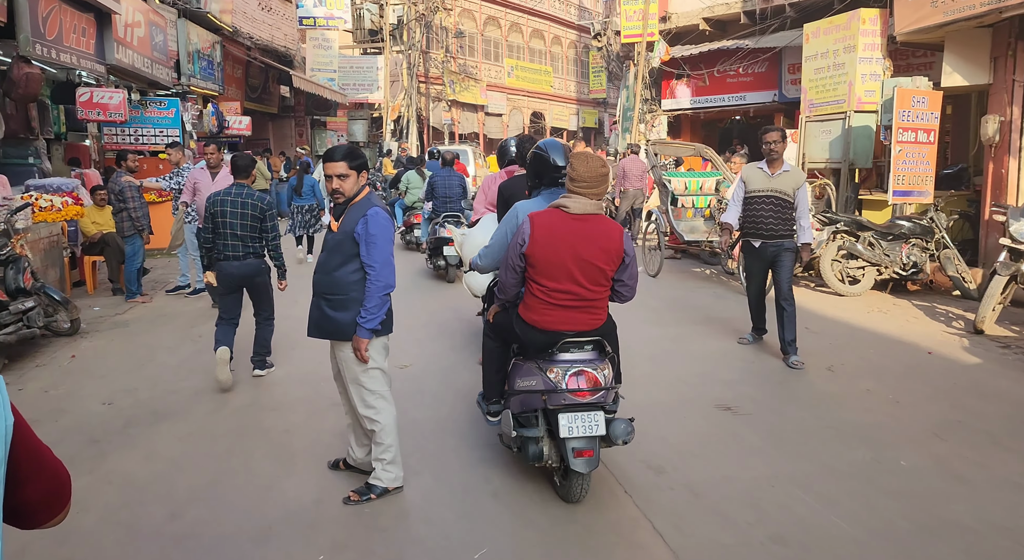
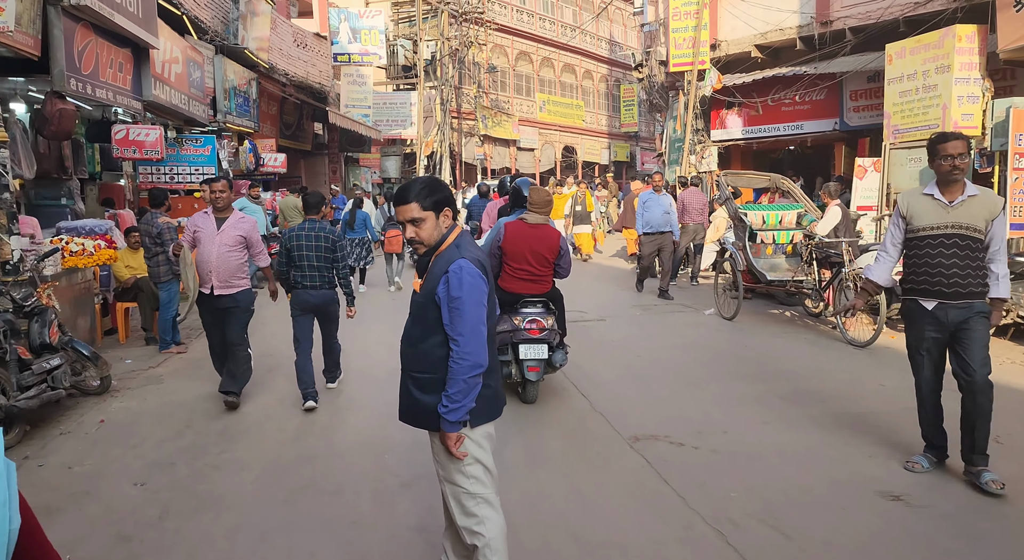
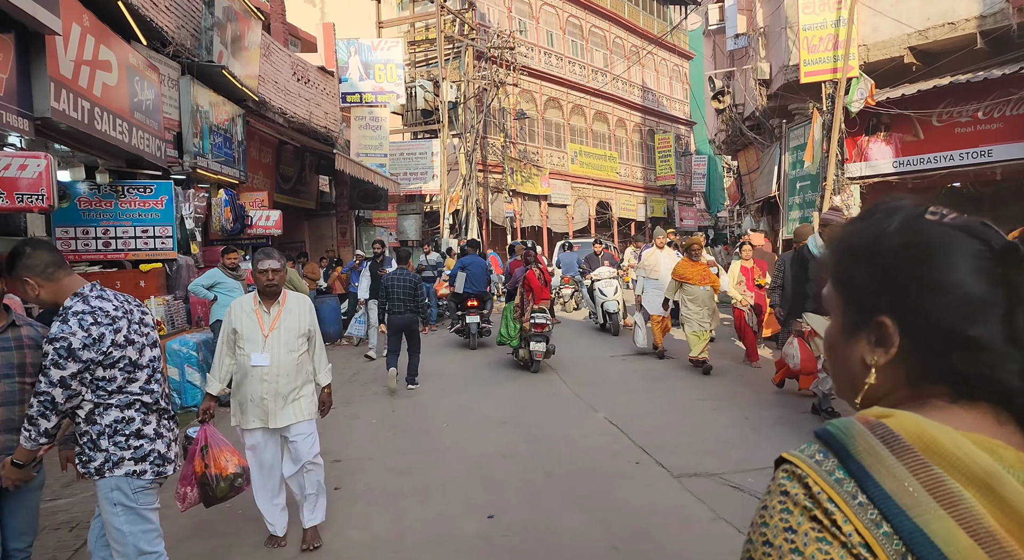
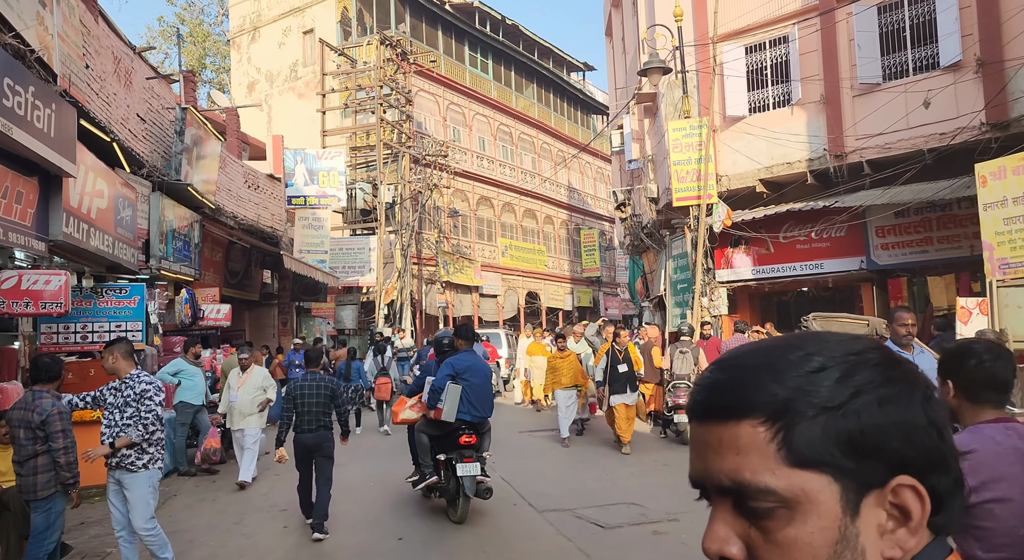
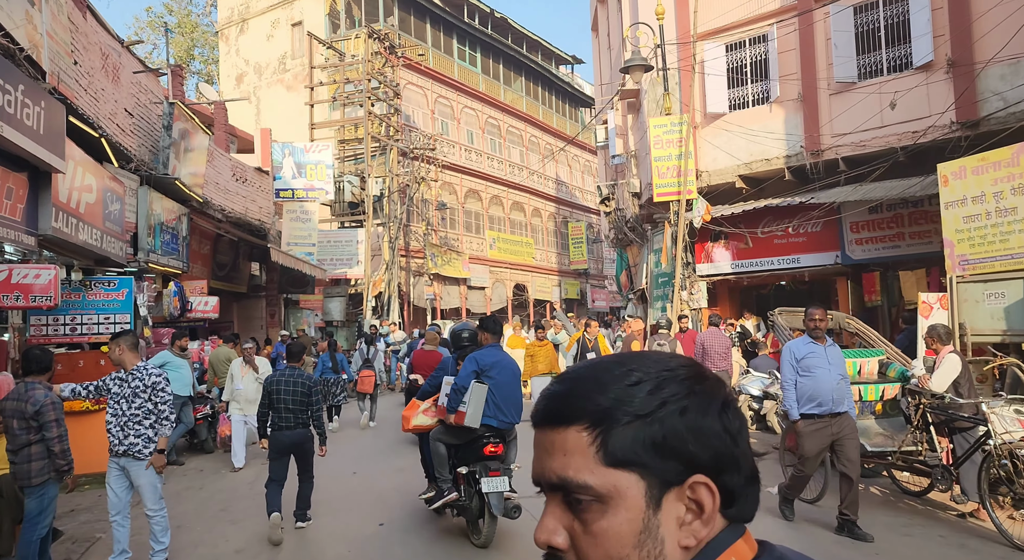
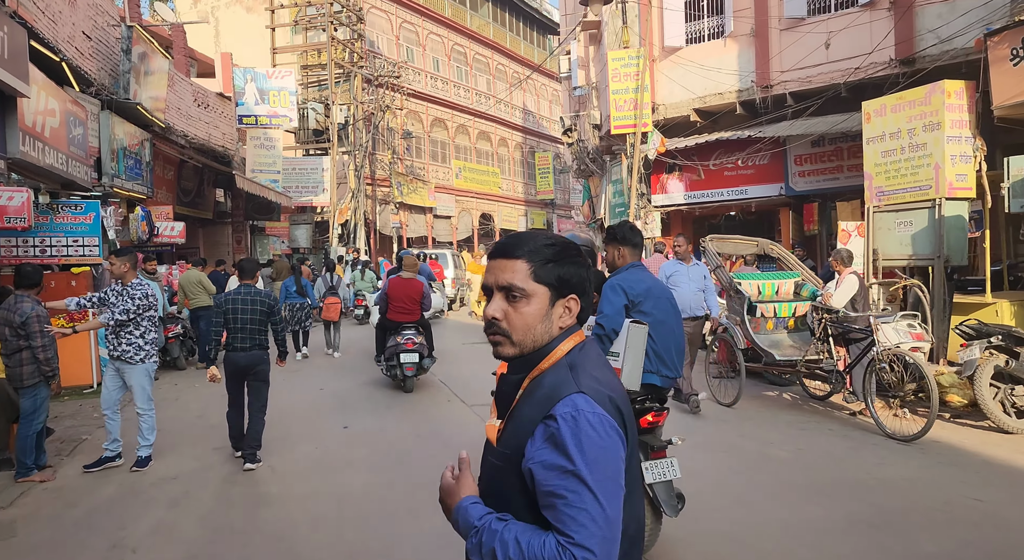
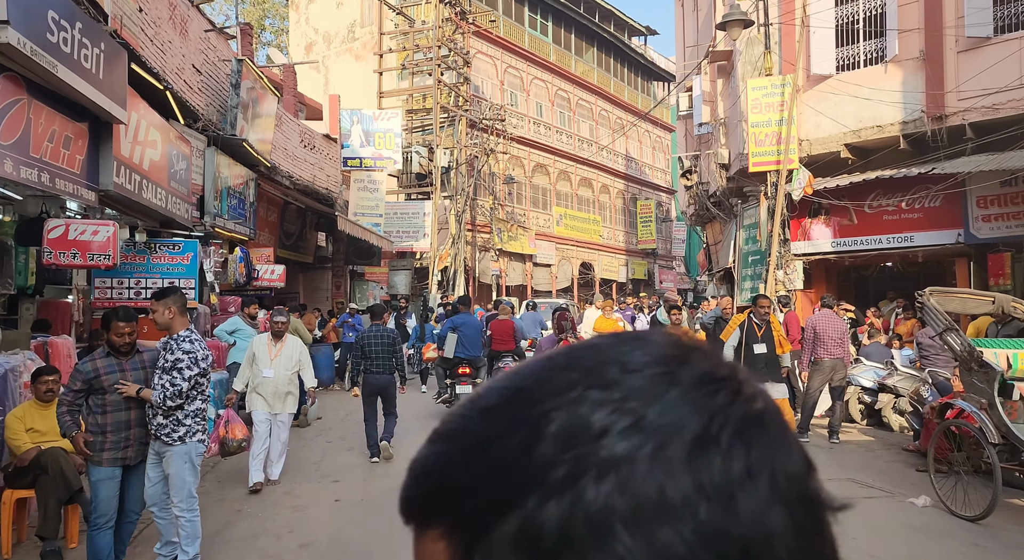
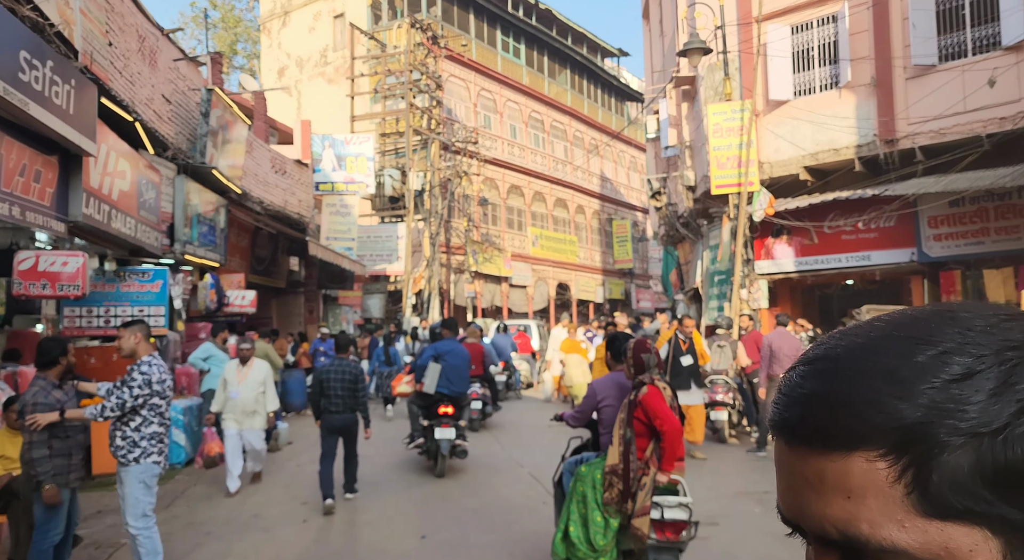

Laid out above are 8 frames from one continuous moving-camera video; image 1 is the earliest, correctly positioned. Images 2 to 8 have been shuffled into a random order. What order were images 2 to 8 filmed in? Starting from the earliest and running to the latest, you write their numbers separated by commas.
2, 6, 5, 4, 8, 7, 3
